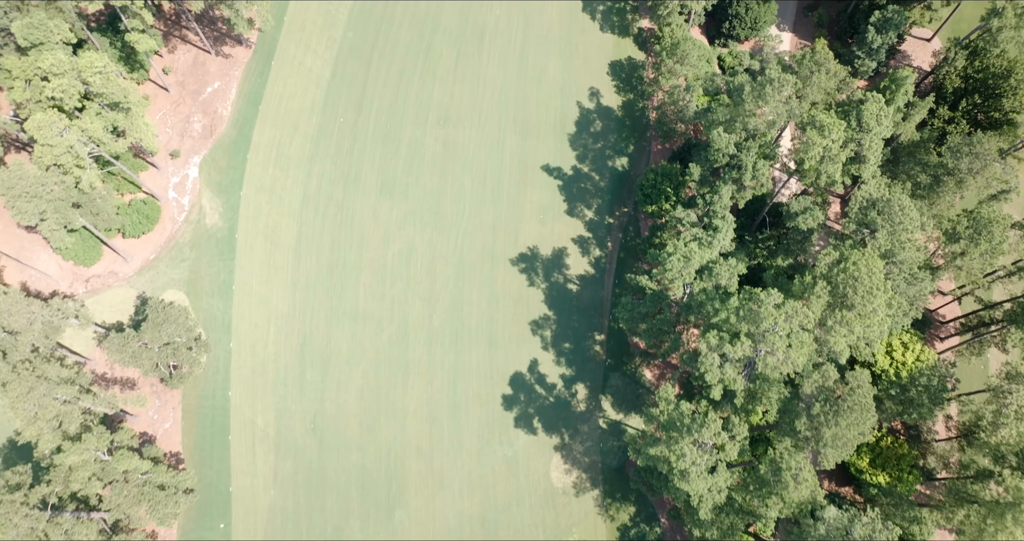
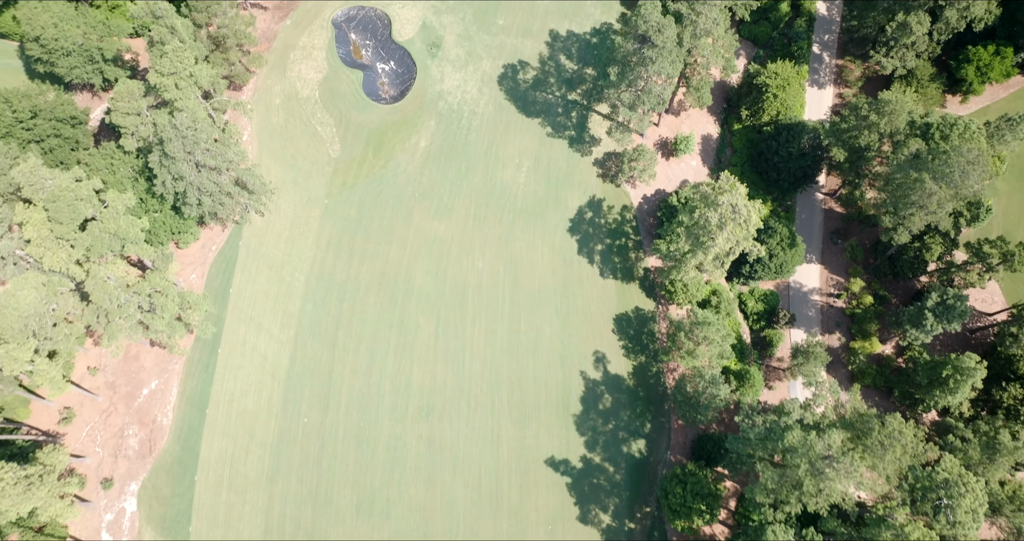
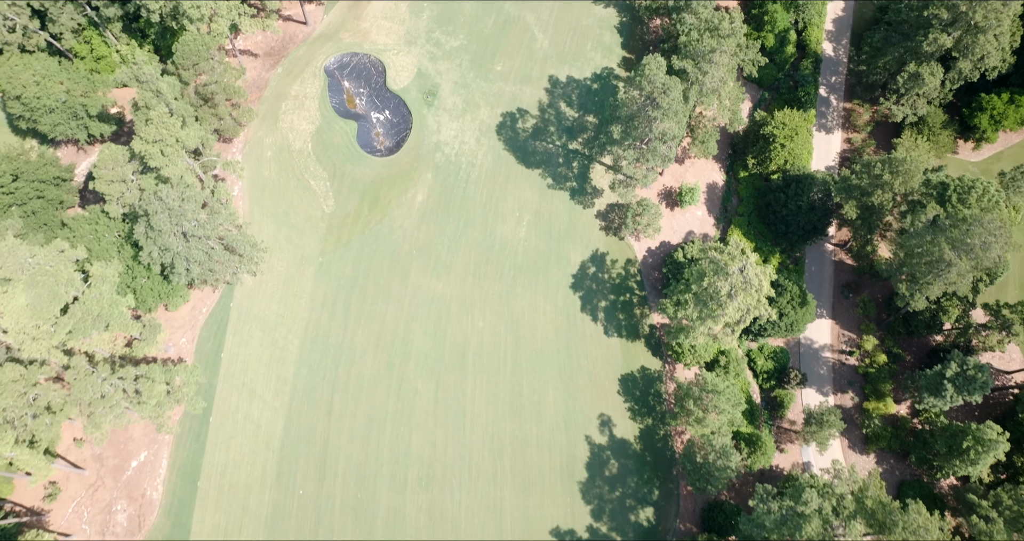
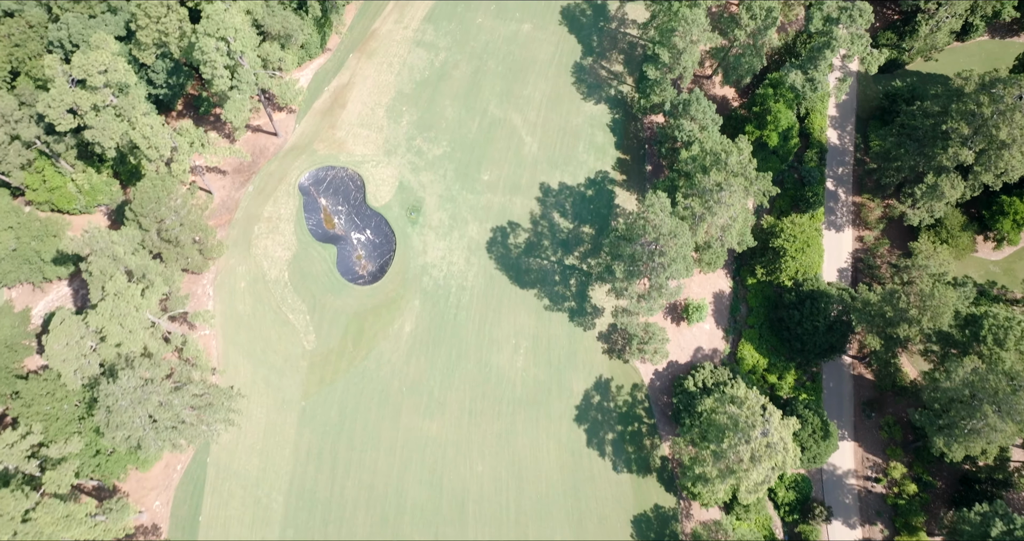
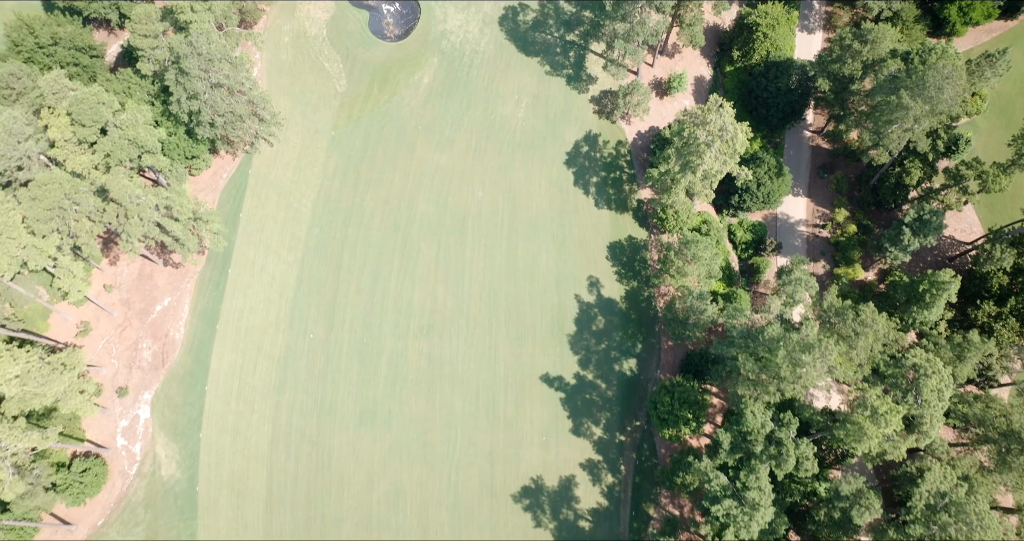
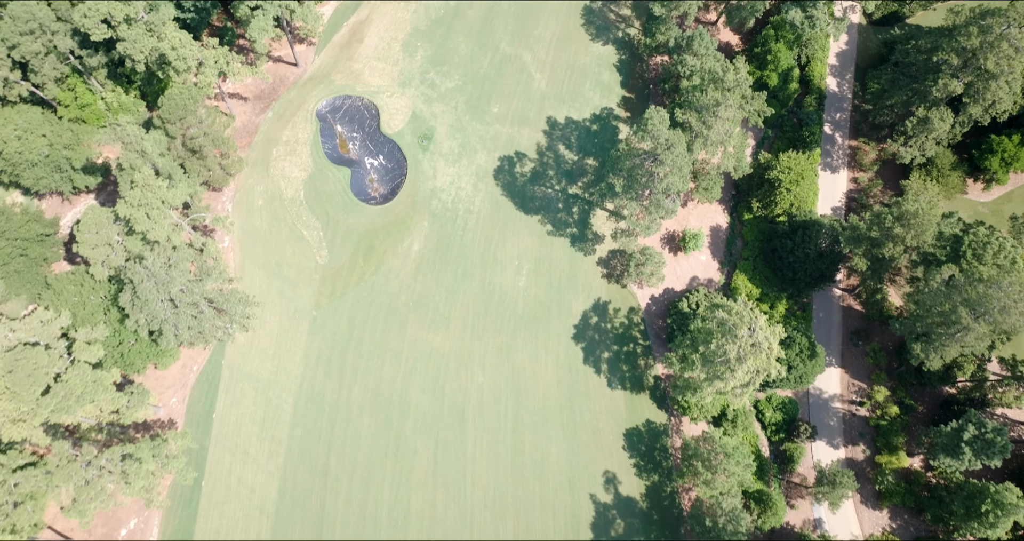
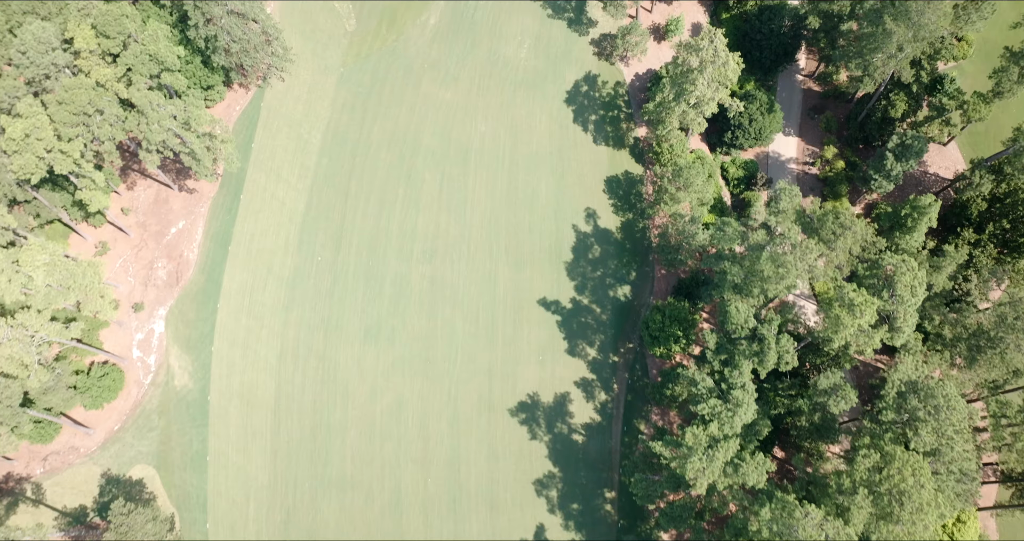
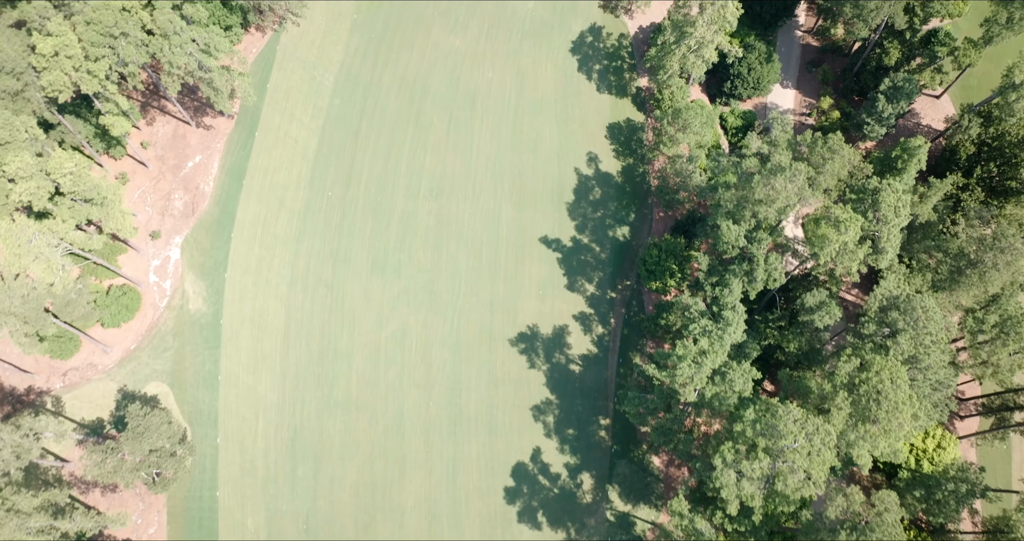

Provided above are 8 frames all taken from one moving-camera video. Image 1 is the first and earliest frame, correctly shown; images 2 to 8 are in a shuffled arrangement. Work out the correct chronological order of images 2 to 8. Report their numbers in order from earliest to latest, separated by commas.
8, 7, 5, 2, 3, 6, 4
